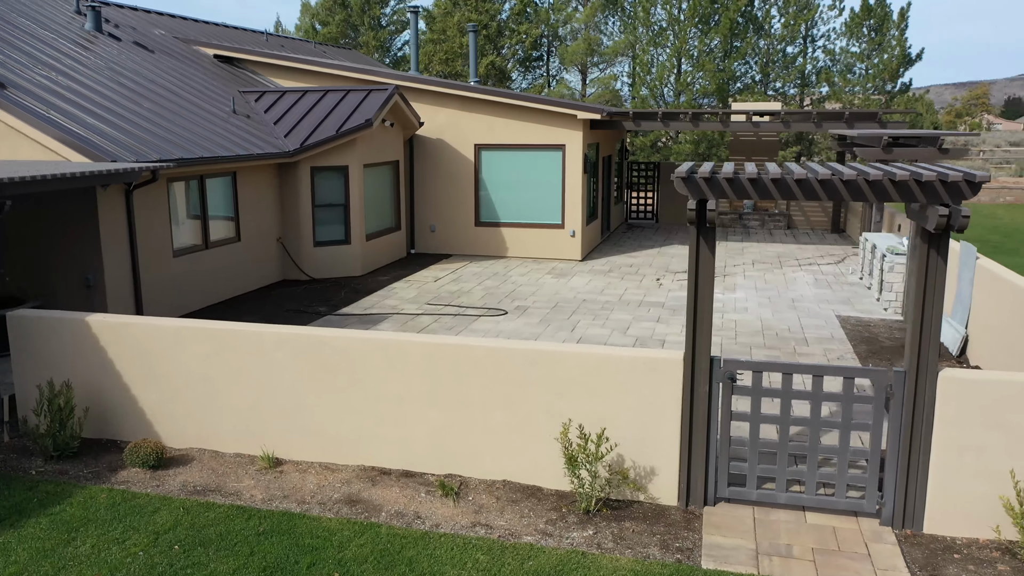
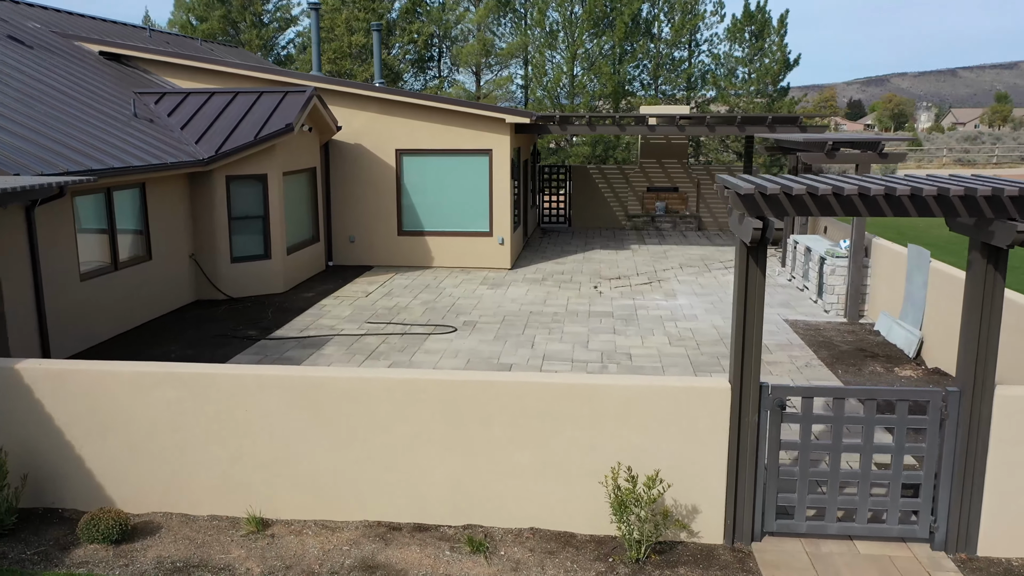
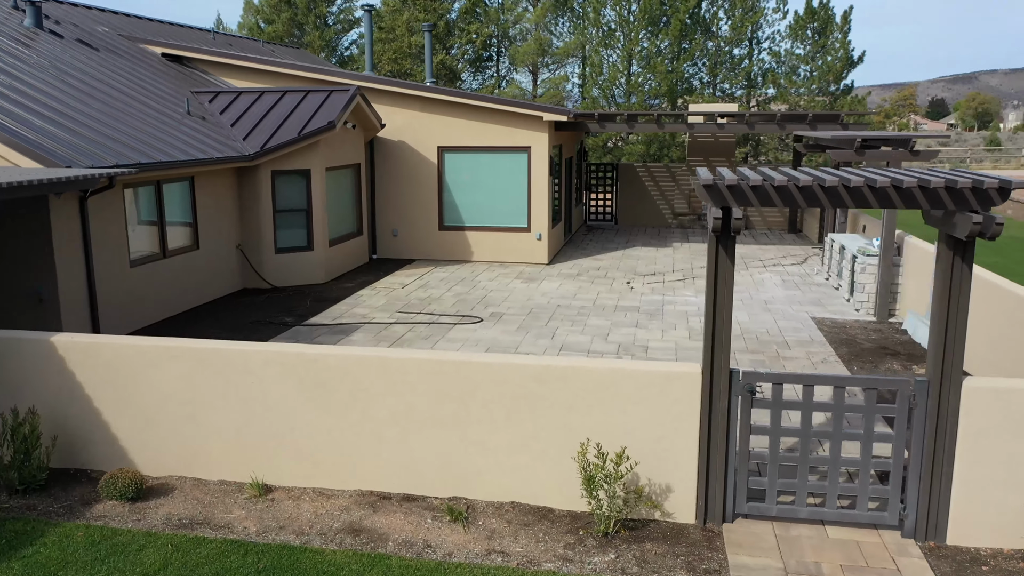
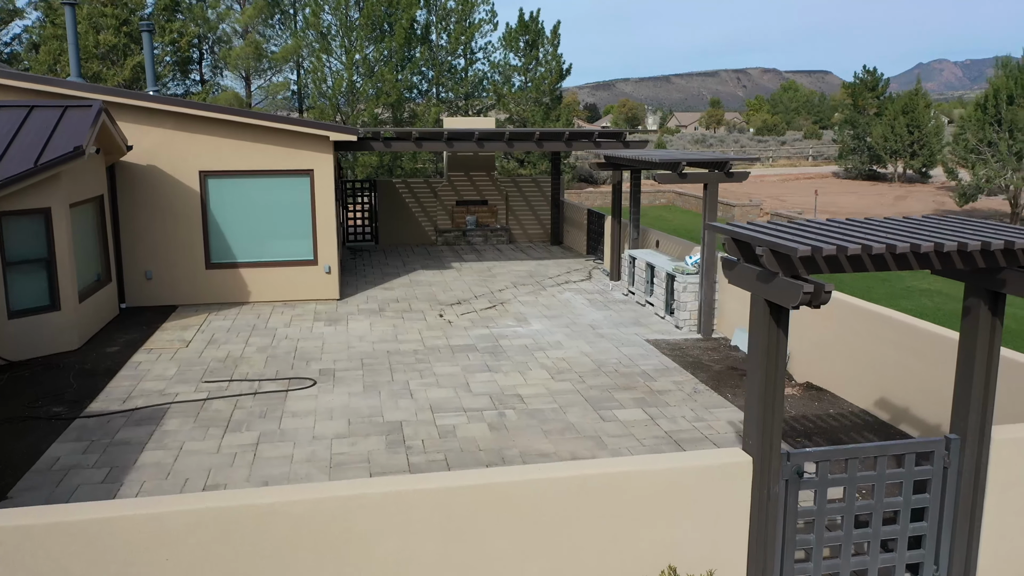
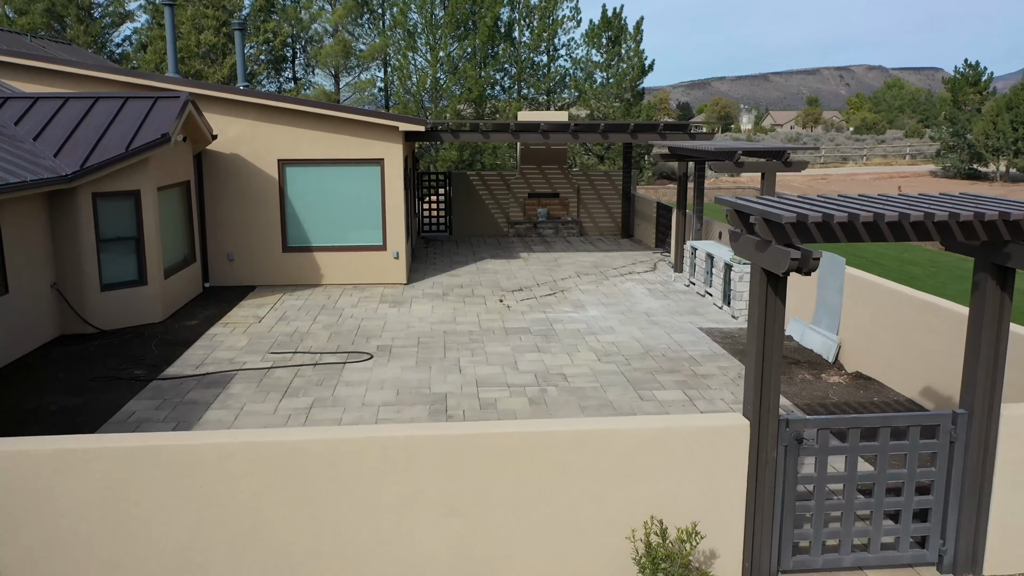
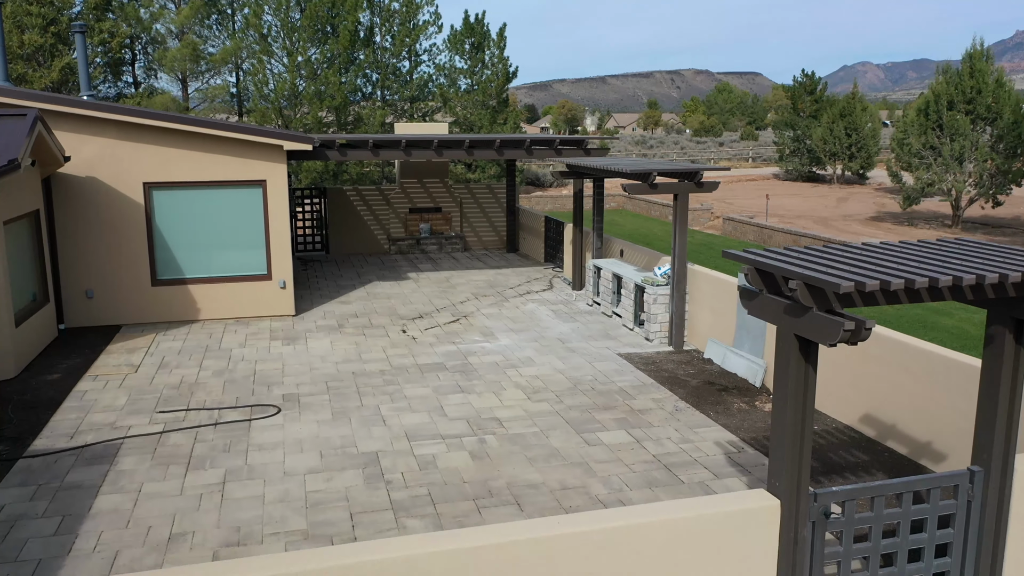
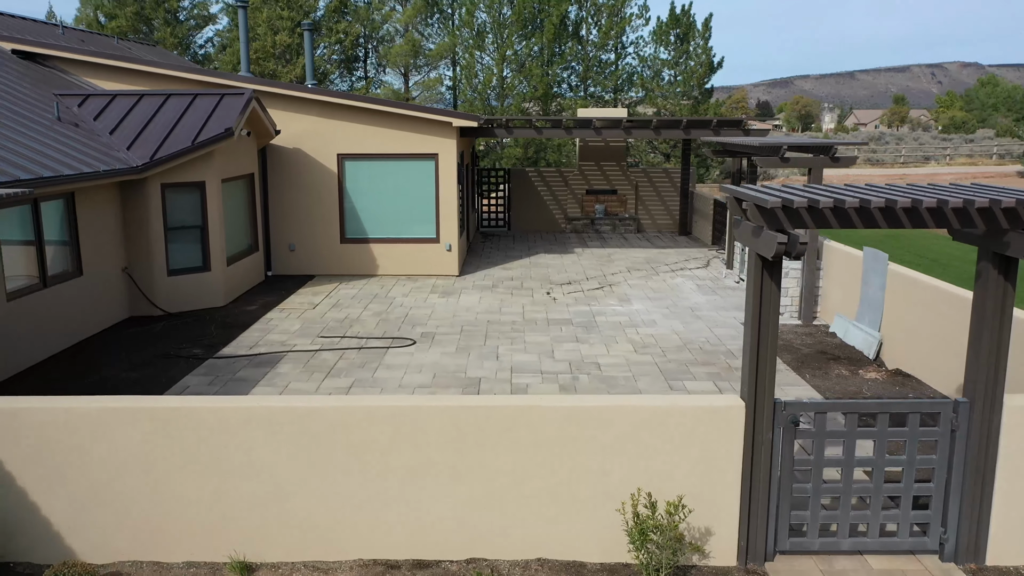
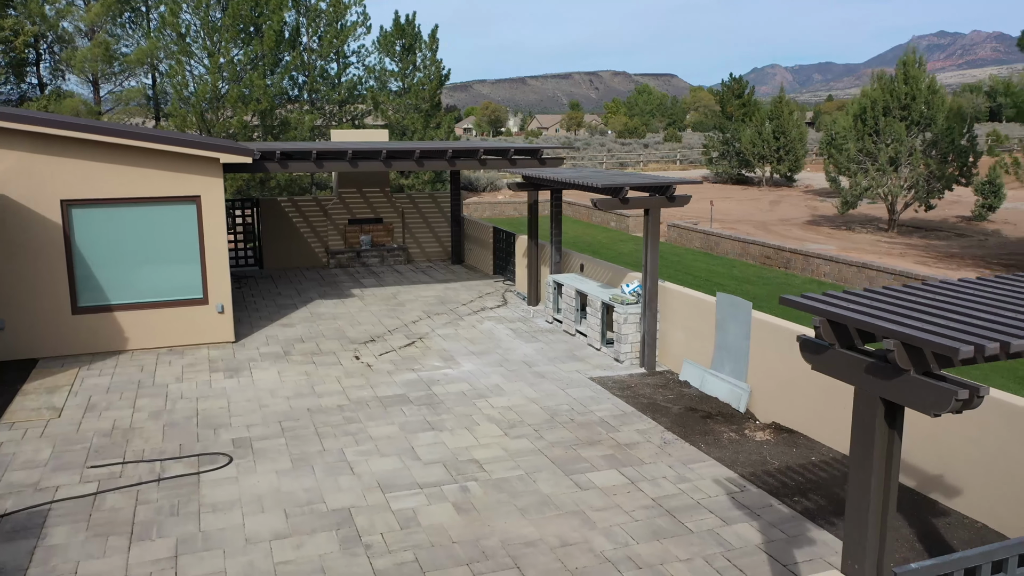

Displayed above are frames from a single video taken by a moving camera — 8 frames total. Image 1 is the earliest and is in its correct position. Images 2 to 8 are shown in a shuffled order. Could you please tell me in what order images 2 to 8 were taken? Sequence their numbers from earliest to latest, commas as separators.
3, 2, 7, 5, 4, 6, 8
